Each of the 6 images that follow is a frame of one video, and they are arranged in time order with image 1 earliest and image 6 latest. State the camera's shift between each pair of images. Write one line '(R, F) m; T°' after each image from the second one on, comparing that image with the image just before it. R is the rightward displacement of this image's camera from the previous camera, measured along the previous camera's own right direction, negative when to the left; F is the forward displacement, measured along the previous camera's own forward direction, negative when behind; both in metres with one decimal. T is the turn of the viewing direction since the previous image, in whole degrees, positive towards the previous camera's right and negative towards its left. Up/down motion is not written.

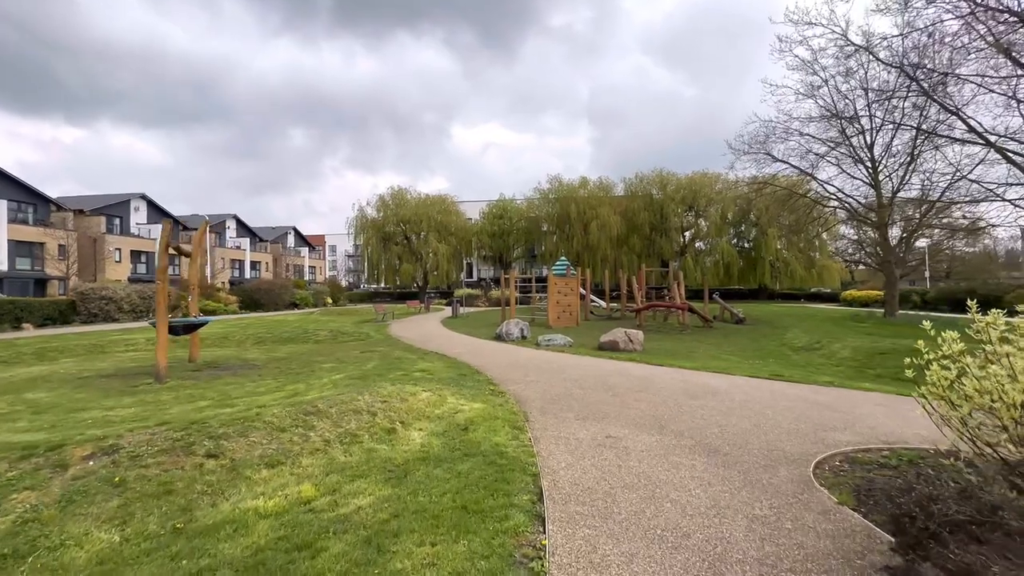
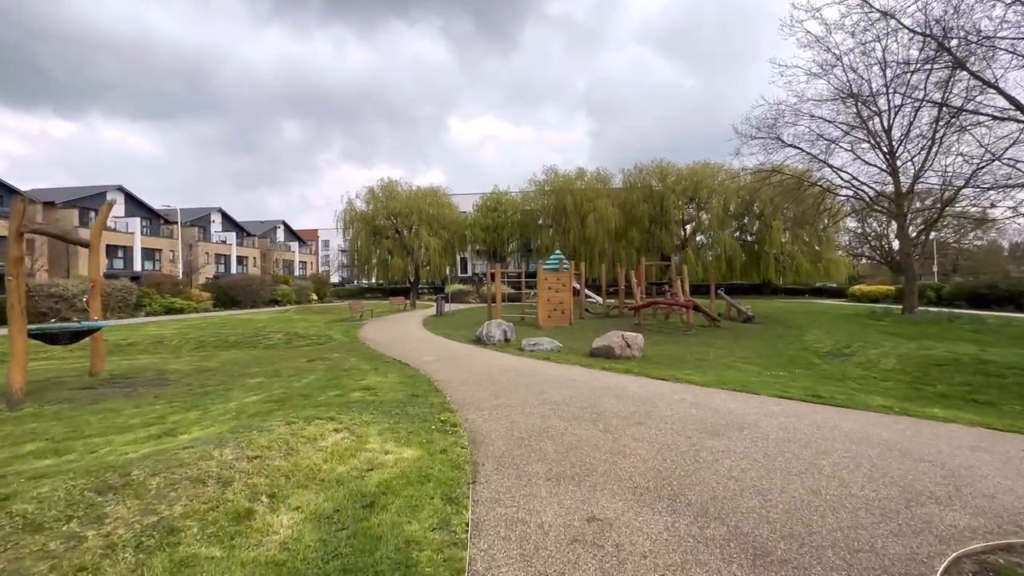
(+0.6, +2.1) m; 0°
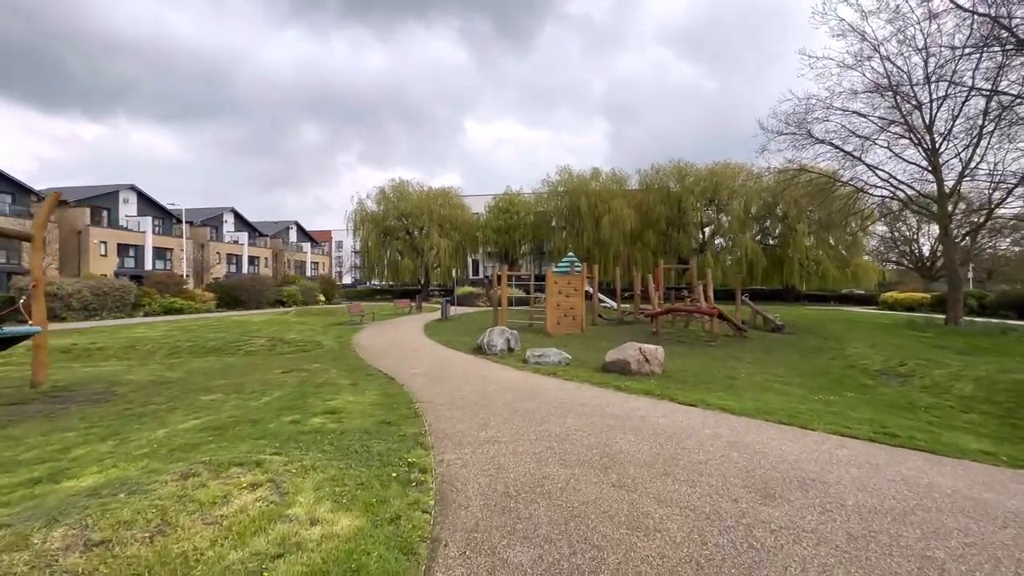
(+0.3, +1.4) m; -2°
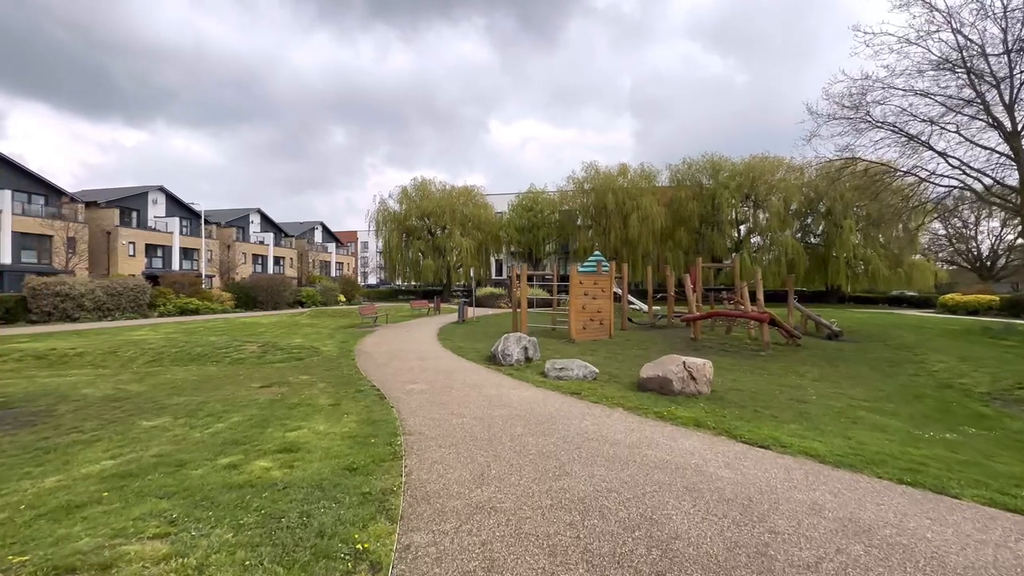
(+0.2, +1.7) m; -3°
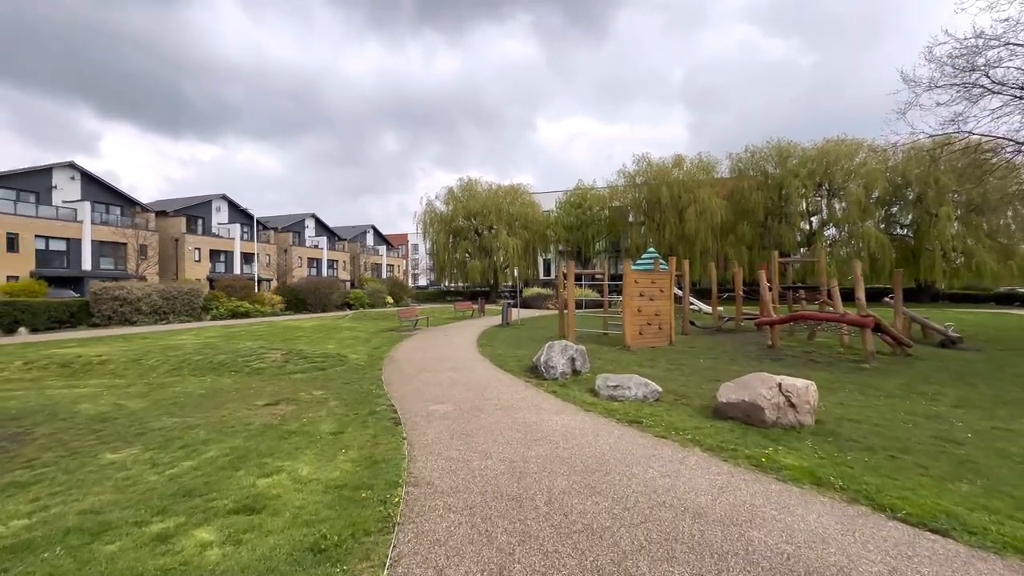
(+0.1, +1.6) m; -6°
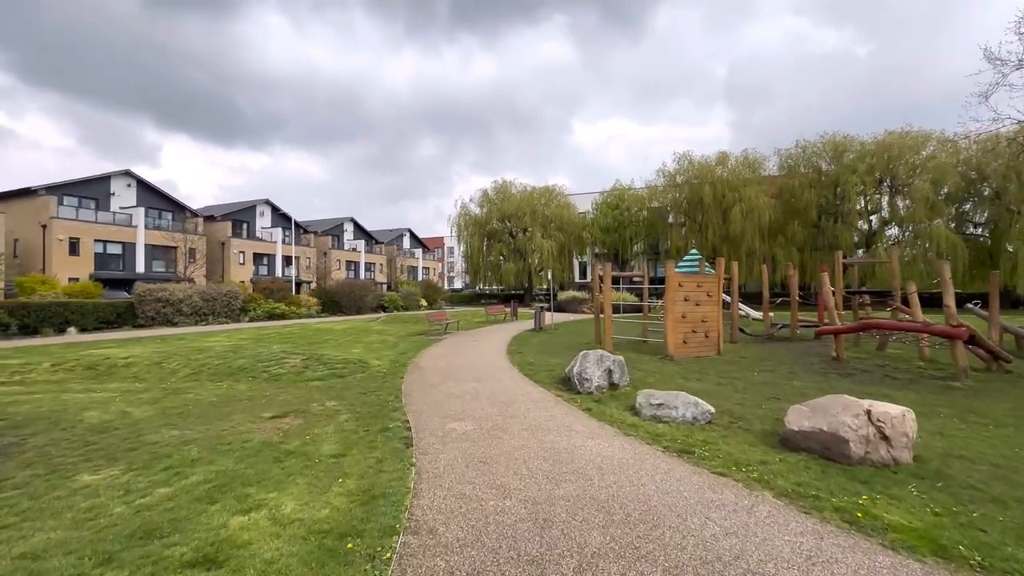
(+0.1, +0.9) m; -5°
